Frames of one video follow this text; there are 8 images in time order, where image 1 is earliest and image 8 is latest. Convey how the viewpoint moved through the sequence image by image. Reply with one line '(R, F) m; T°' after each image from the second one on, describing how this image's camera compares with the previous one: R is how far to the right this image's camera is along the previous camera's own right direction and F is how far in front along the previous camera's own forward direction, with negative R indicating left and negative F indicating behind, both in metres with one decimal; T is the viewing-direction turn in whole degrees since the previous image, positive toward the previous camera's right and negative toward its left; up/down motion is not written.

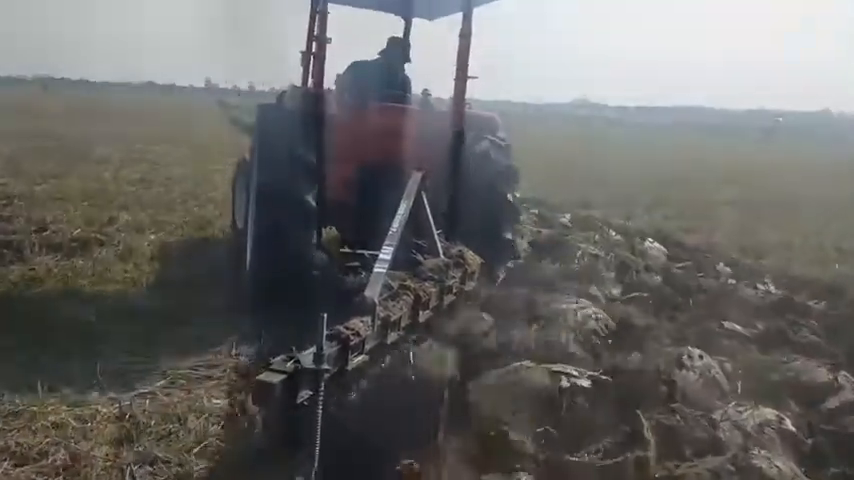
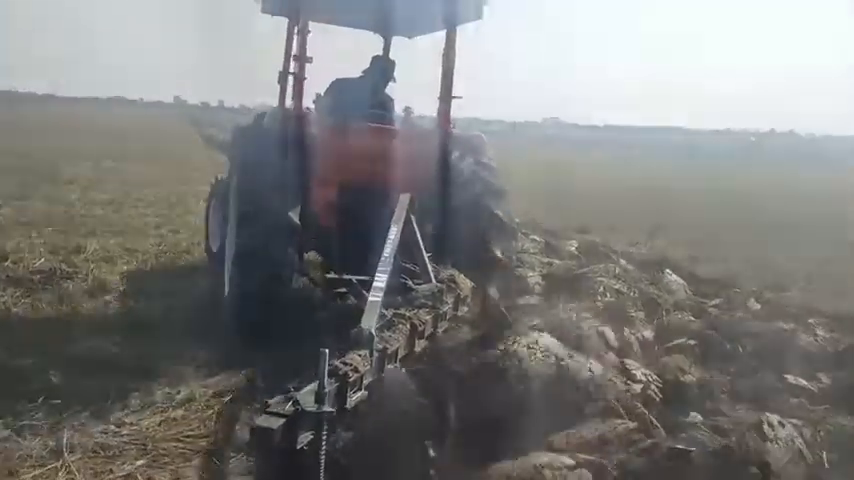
(-0.3, +0.6) m; +2°
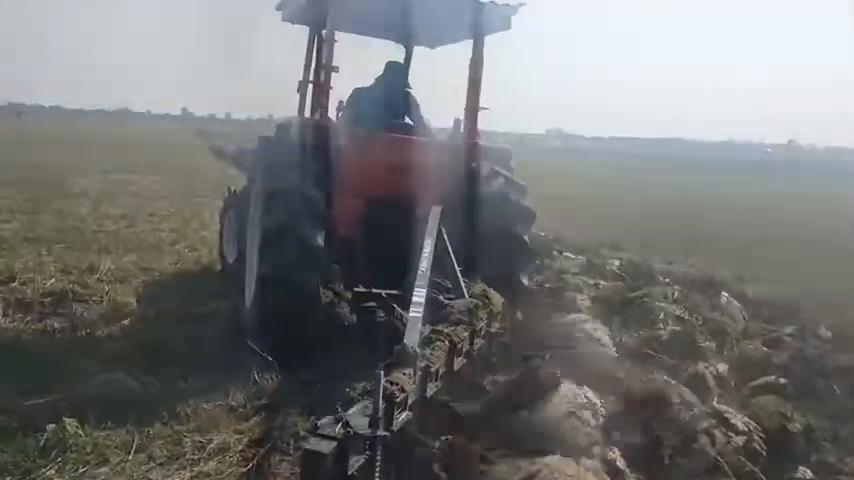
(-0.3, +0.5) m; 0°
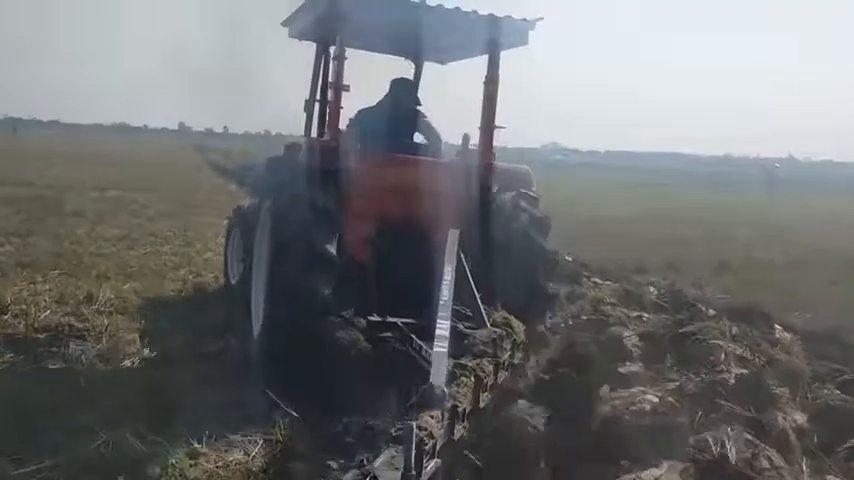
(-0.2, +0.5) m; 0°
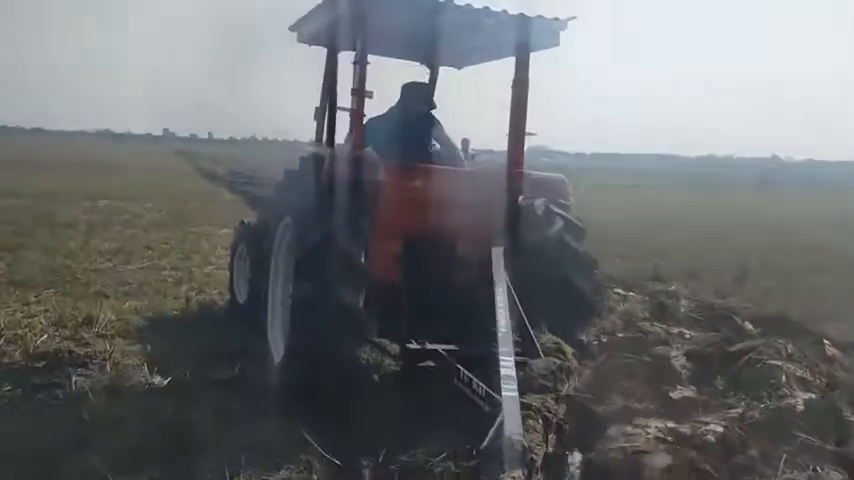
(-0.3, +0.4) m; +1°
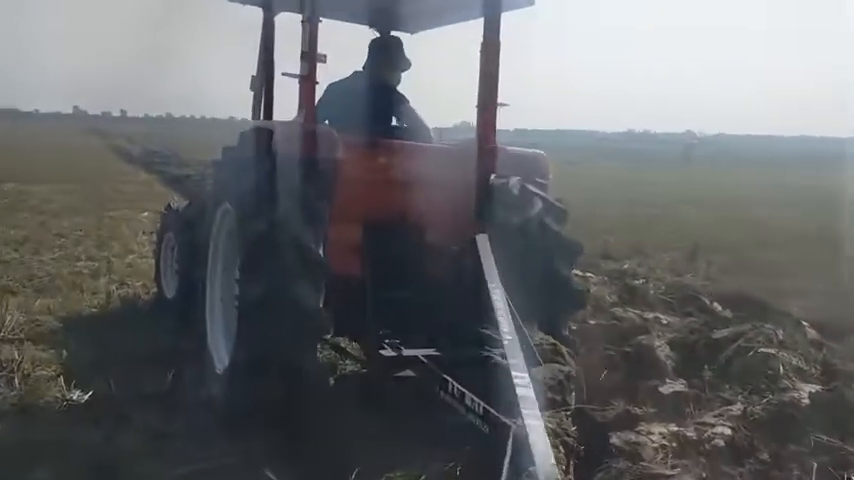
(-0.2, +0.6) m; +6°
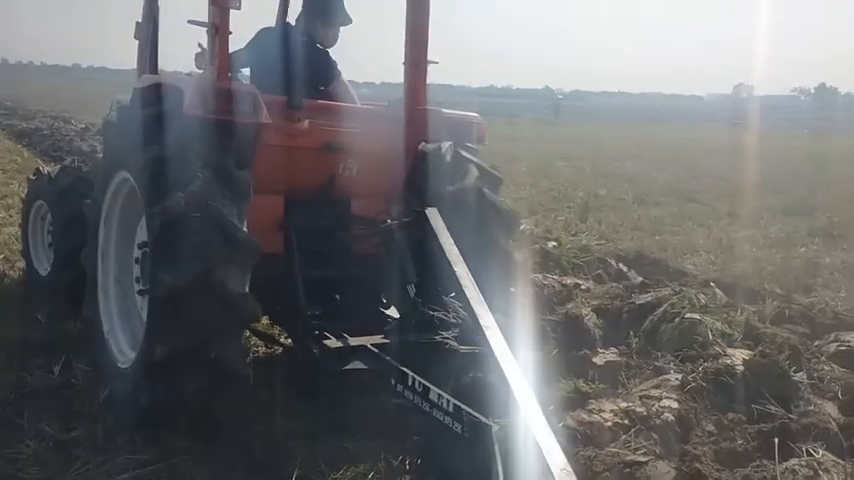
(-0.3, +0.4) m; +10°
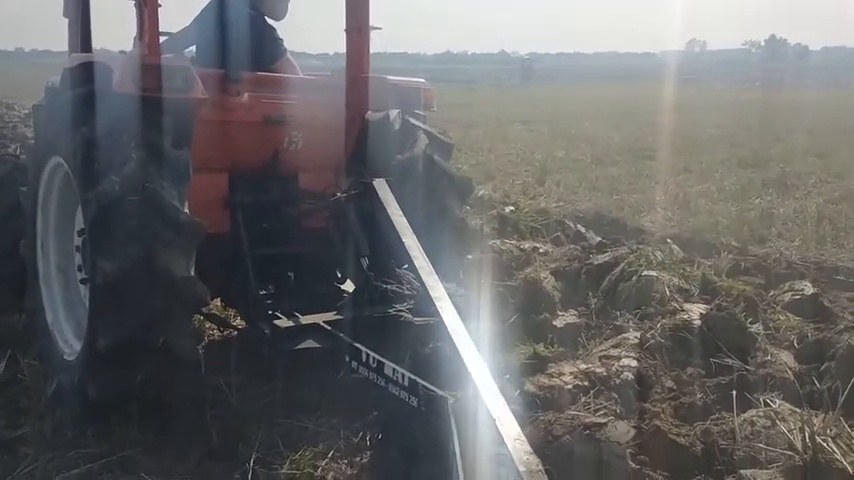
(+0.1, +0.1) m; +3°
